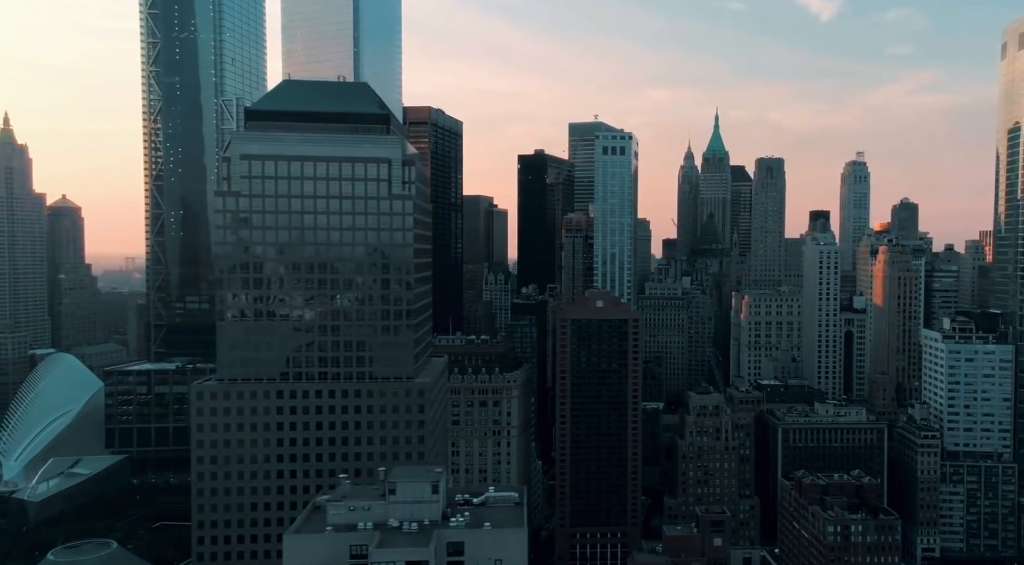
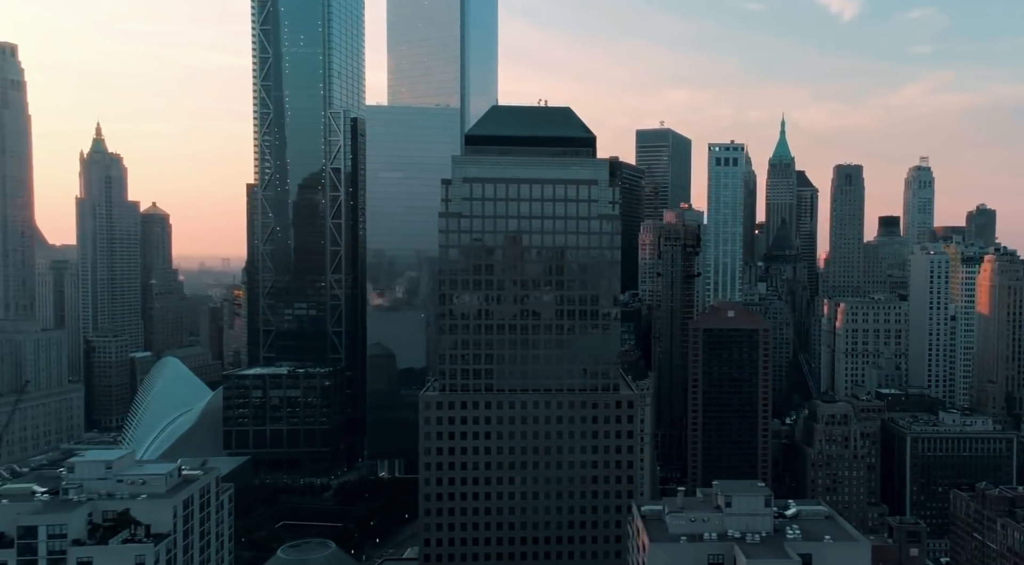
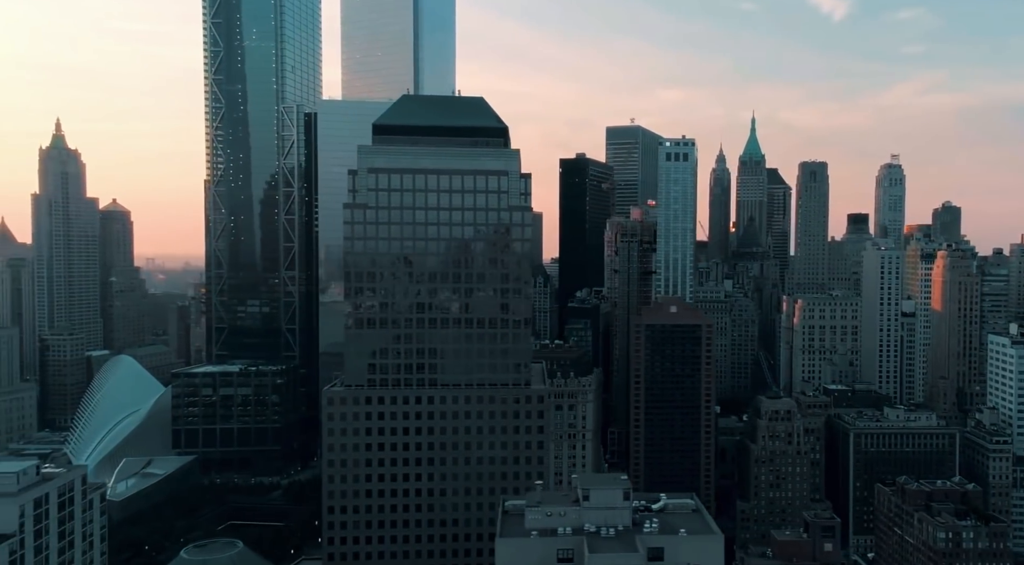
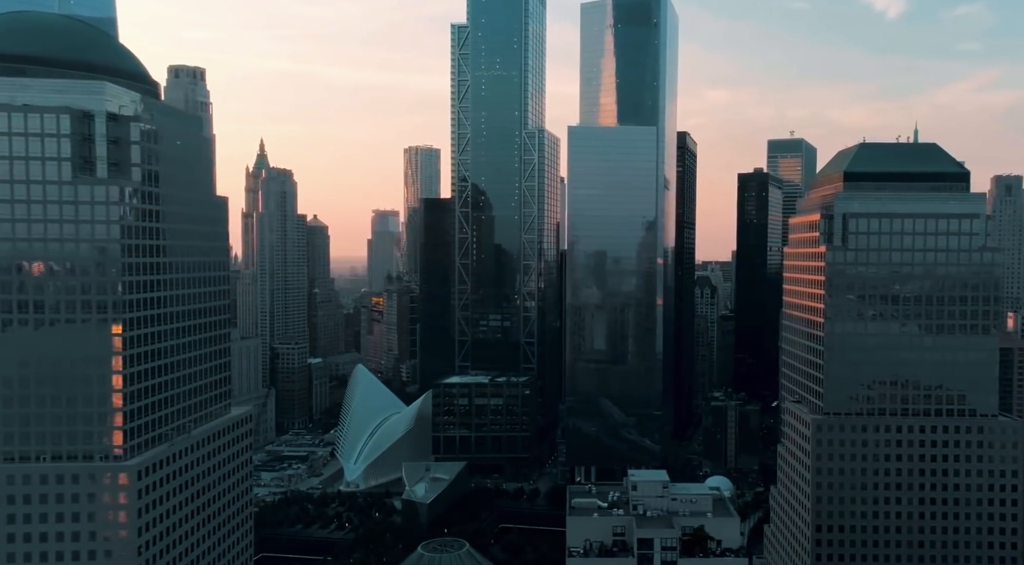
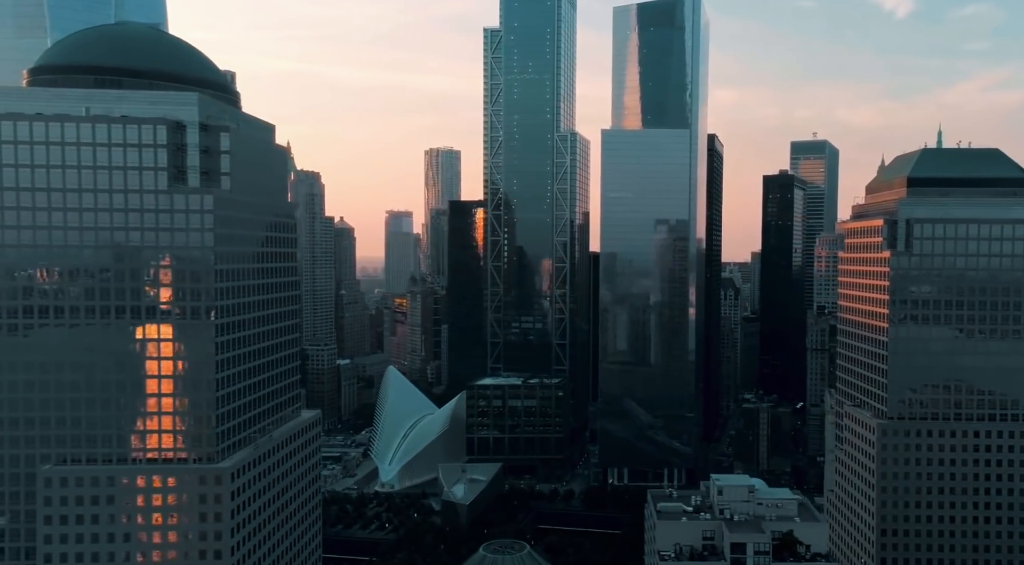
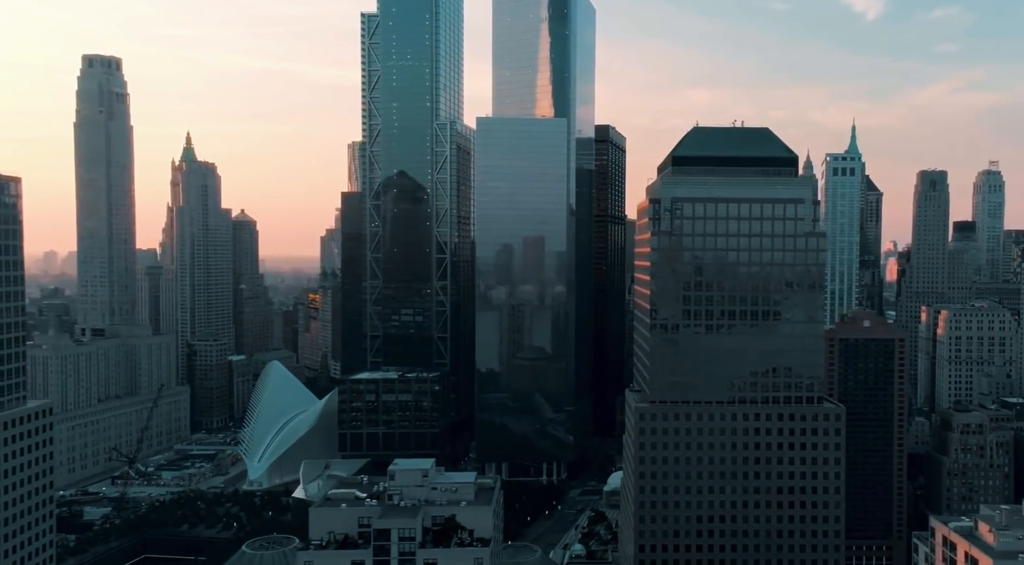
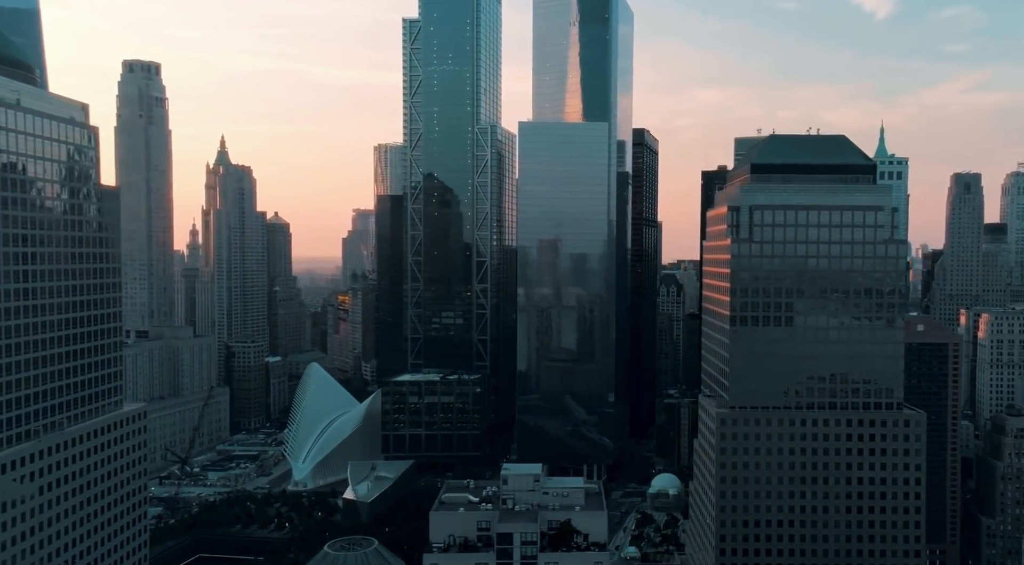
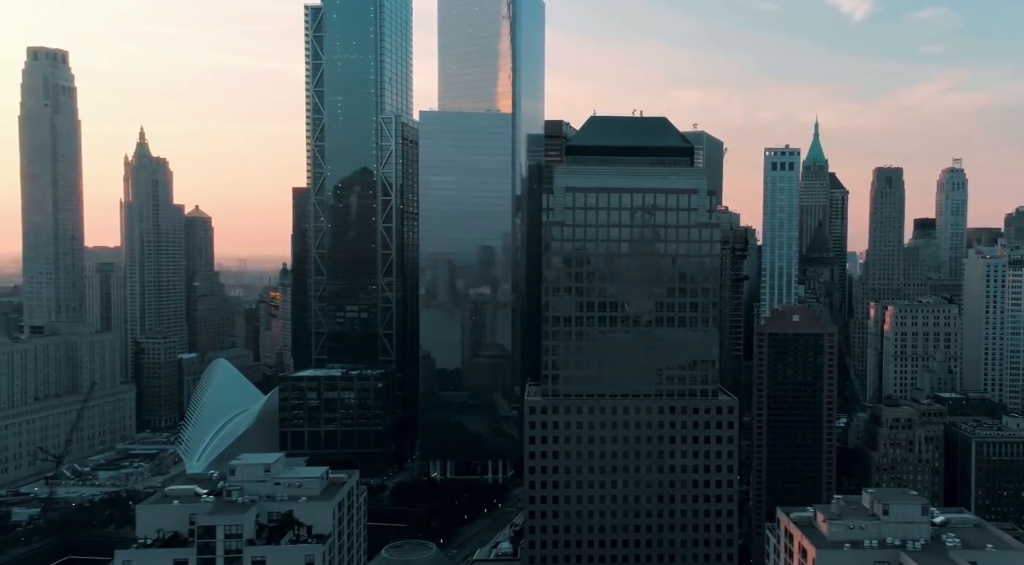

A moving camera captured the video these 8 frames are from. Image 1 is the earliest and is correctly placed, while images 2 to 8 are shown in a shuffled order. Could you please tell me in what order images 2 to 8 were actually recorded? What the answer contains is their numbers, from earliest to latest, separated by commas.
3, 2, 8, 6, 7, 4, 5
